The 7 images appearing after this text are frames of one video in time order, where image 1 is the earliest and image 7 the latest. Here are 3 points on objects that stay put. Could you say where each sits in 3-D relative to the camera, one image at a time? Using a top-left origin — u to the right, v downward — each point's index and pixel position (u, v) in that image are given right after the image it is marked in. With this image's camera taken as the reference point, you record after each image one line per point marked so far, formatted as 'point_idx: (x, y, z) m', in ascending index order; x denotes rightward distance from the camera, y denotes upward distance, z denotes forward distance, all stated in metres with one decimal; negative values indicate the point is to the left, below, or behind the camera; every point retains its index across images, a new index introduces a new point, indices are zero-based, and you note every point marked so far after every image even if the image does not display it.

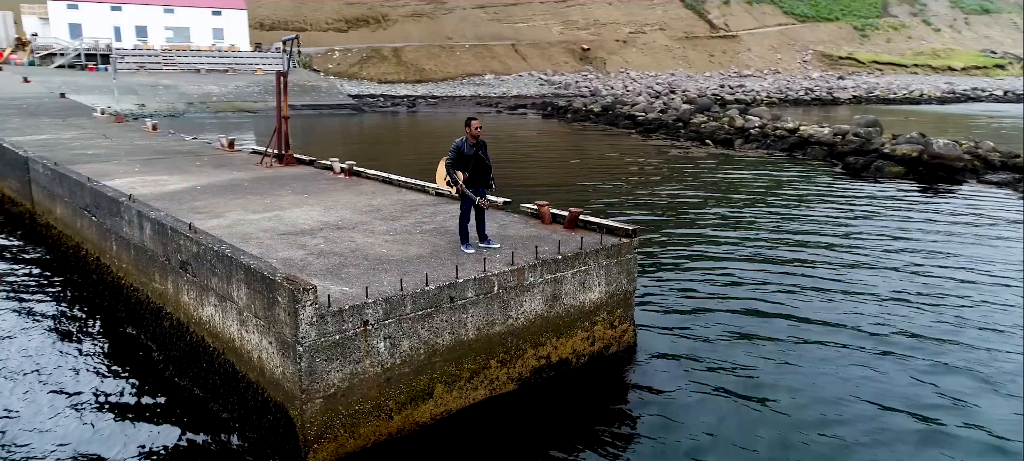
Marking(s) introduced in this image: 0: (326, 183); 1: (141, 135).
0: (-3.0, +0.8, +11.7) m
1: (-9.7, +2.5, +18.6) m
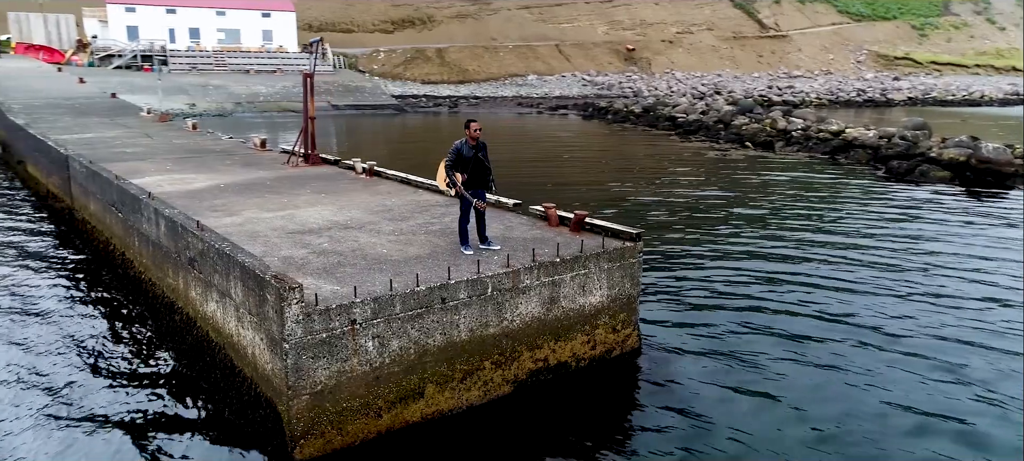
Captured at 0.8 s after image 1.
0: (-2.7, +0.8, +11.8) m
1: (-8.9, +2.6, +19.2) m
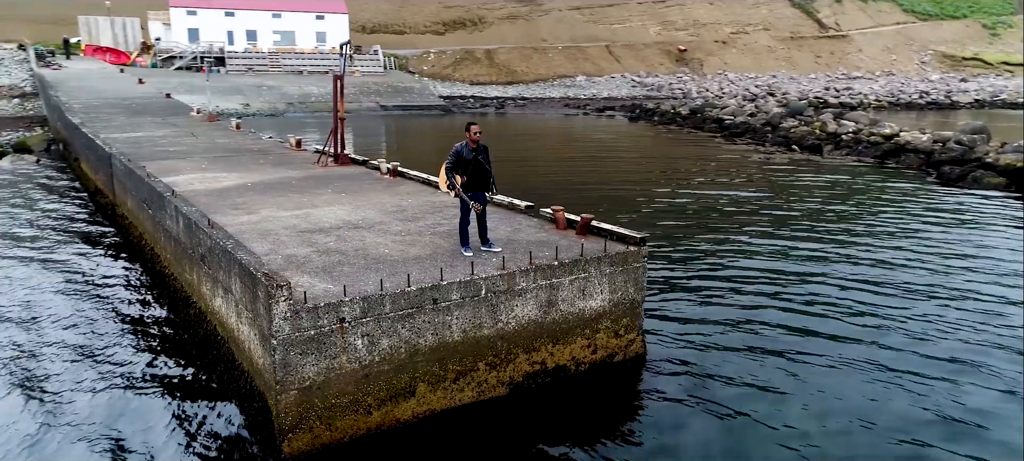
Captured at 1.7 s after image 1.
0: (-2.4, +0.8, +12.1) m
1: (-8.0, +2.7, +19.9) m
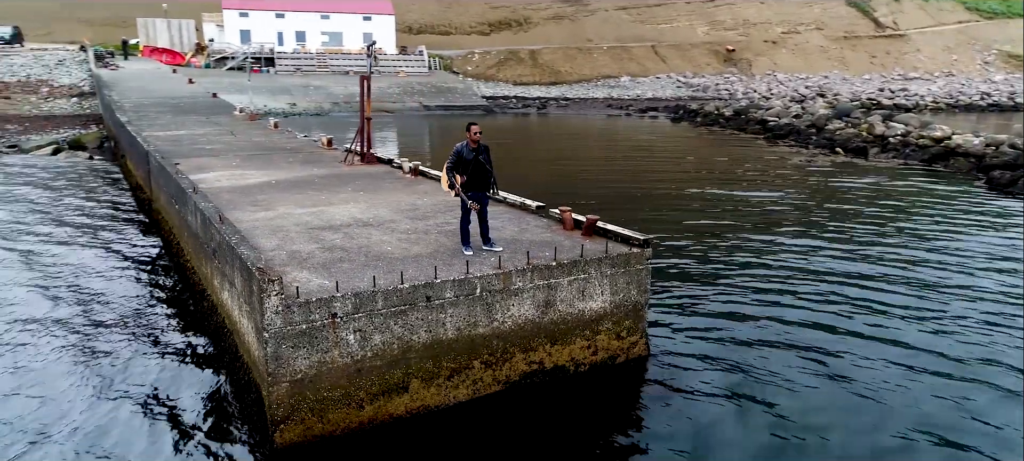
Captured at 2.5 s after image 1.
0: (-2.1, +0.8, +12.2) m
1: (-7.2, +2.8, +20.4) m
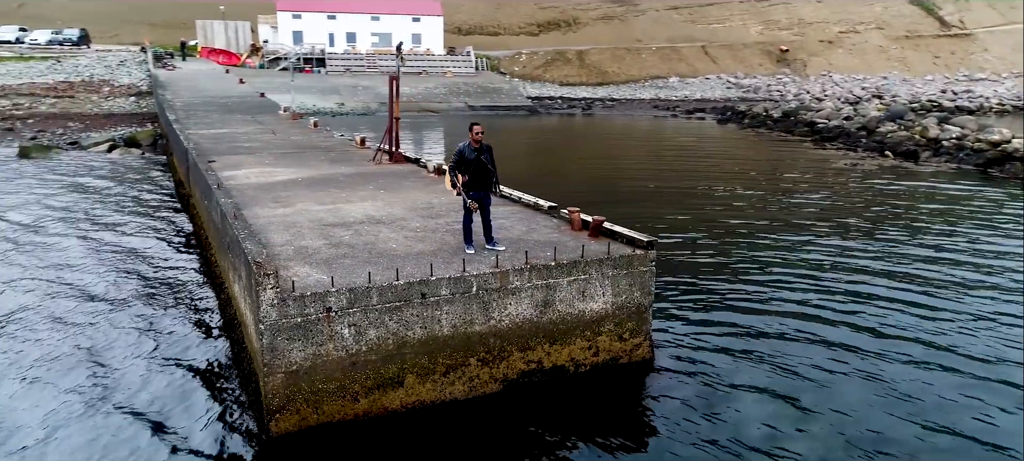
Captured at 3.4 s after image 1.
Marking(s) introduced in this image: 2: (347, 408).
0: (-1.7, +0.9, +12.4) m
1: (-6.2, +2.9, +20.9) m
2: (-1.5, -1.6, +6.6) m
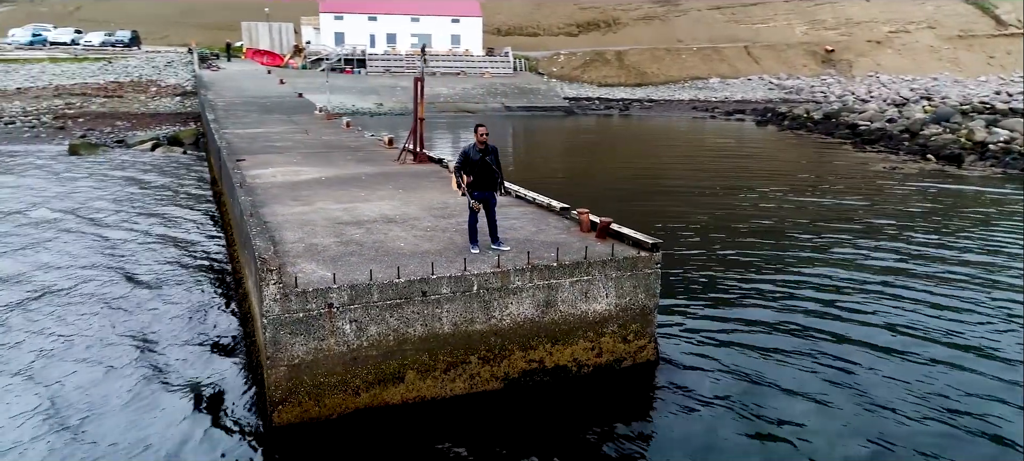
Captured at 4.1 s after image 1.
0: (-1.4, +0.9, +12.6) m
1: (-5.3, +3.0, +21.3) m
2: (-1.6, -1.6, +6.8) m
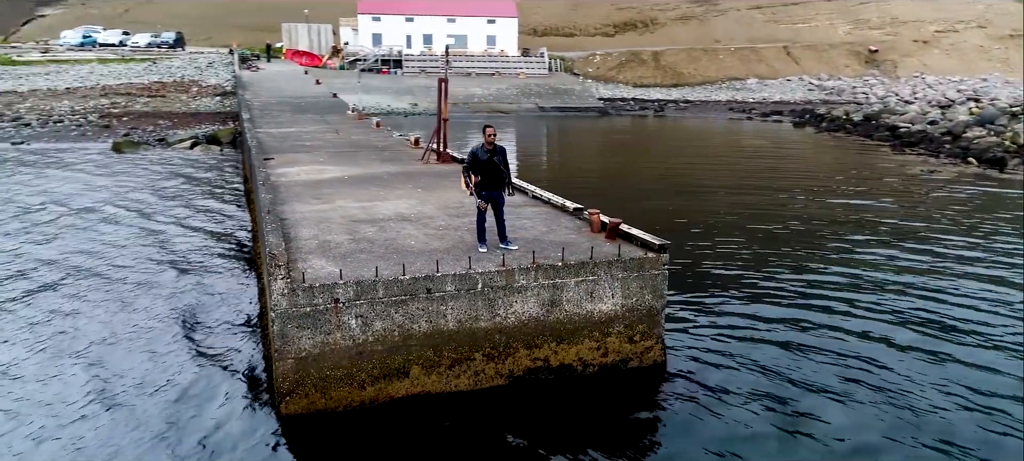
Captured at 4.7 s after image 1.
0: (-1.1, +0.9, +12.8) m
1: (-4.5, +3.0, +21.7) m
2: (-1.5, -1.6, +6.9) m
